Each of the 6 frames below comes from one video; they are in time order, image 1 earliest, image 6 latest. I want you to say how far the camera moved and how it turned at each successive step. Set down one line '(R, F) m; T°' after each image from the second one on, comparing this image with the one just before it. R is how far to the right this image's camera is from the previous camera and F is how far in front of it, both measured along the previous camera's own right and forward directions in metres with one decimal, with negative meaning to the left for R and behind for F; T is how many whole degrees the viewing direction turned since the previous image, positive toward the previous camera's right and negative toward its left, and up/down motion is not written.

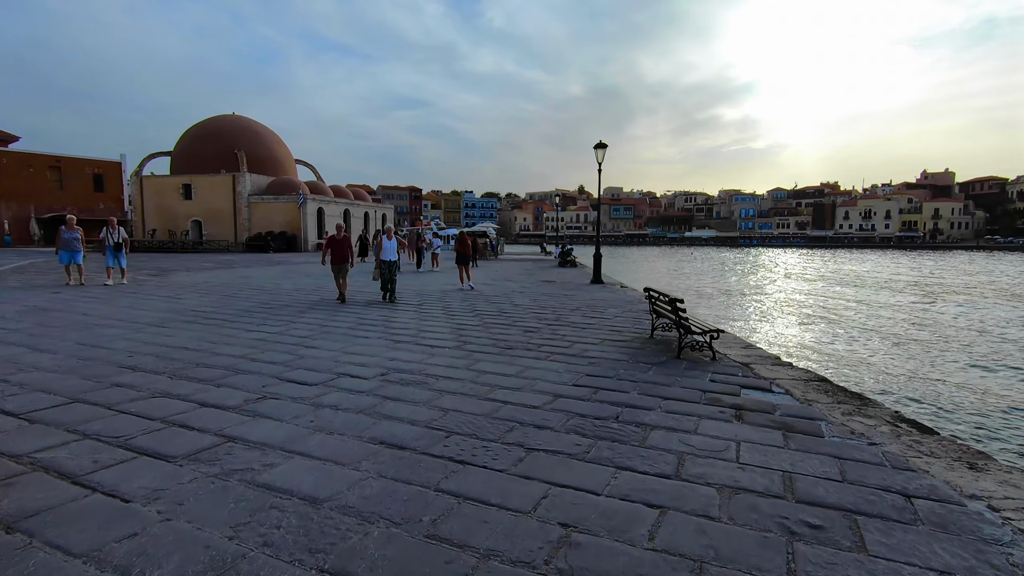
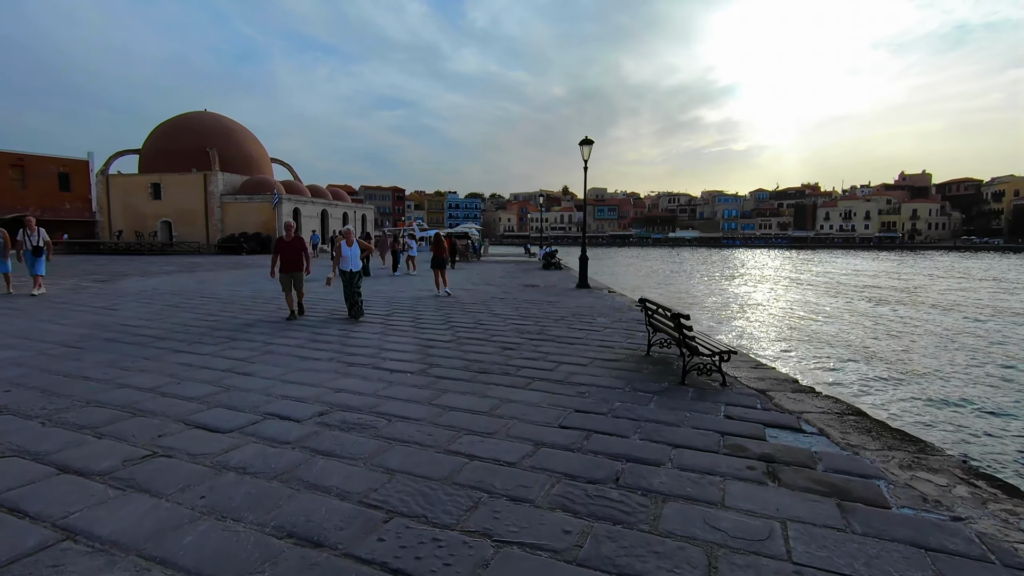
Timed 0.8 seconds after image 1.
(+0.1, +0.9) m; +2°
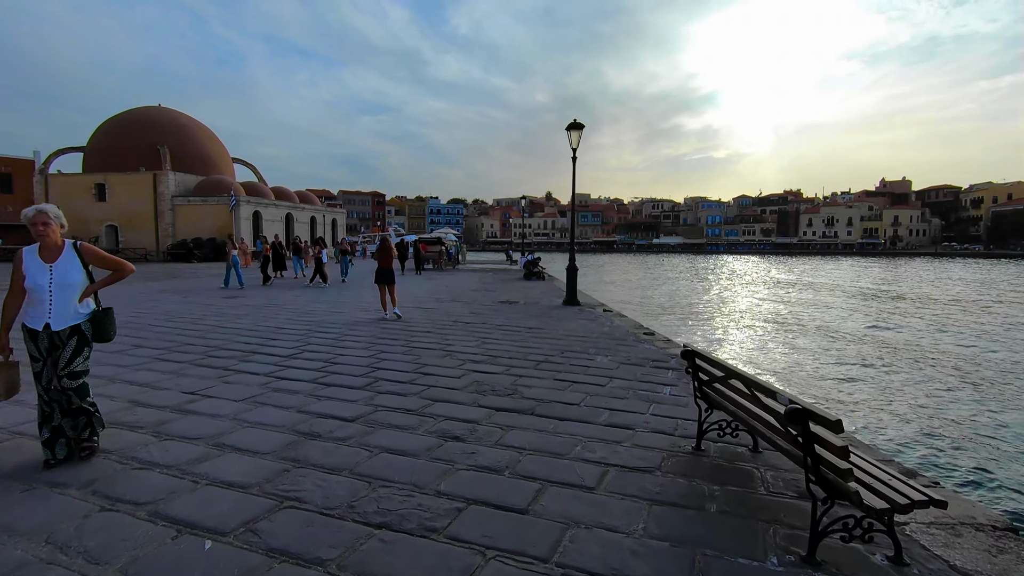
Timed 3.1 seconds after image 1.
(+0.2, +2.6) m; +2°
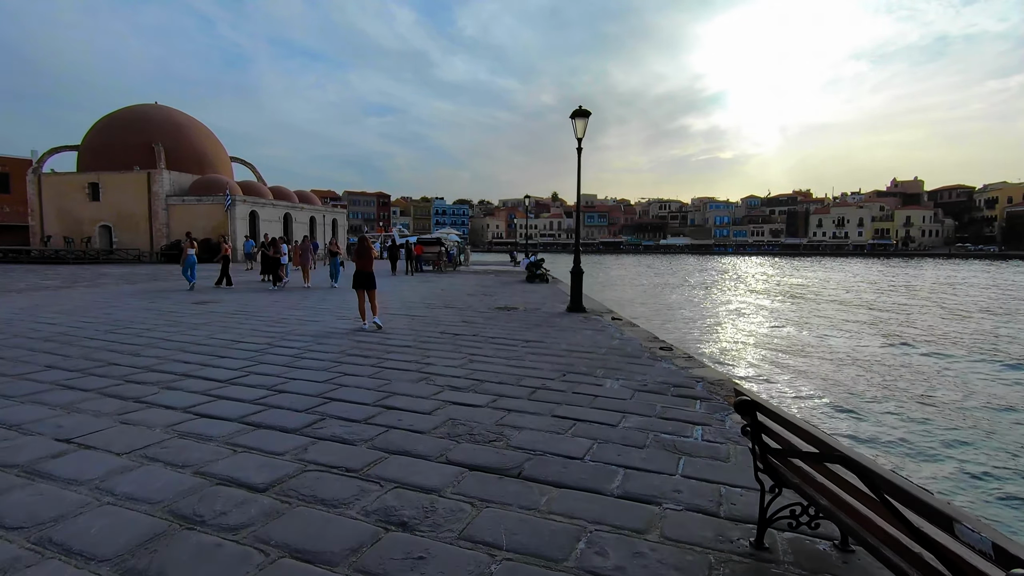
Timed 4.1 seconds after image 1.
(+0.2, +1.1) m; -1°
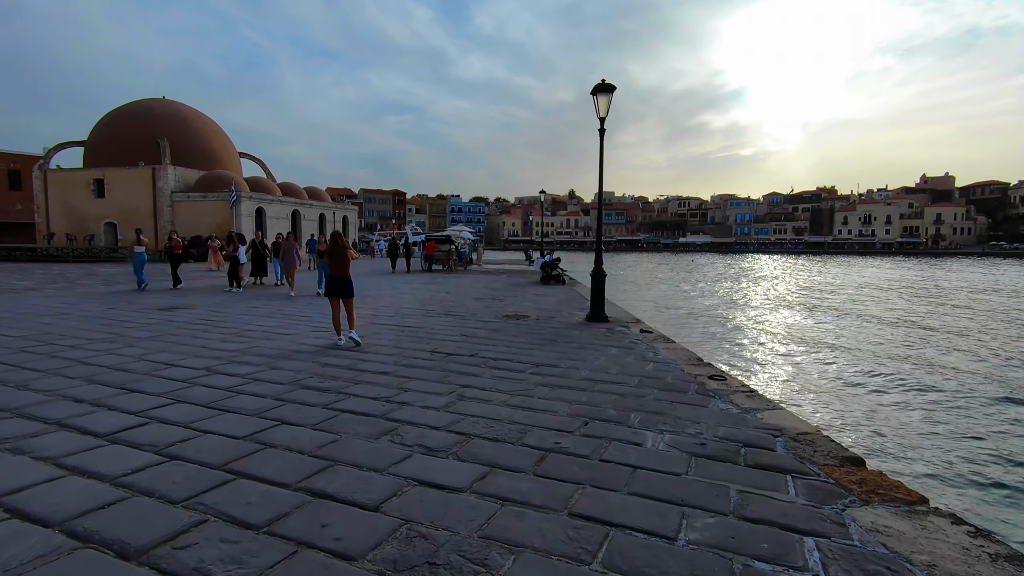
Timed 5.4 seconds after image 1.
(+0.1, +1.5) m; -2°
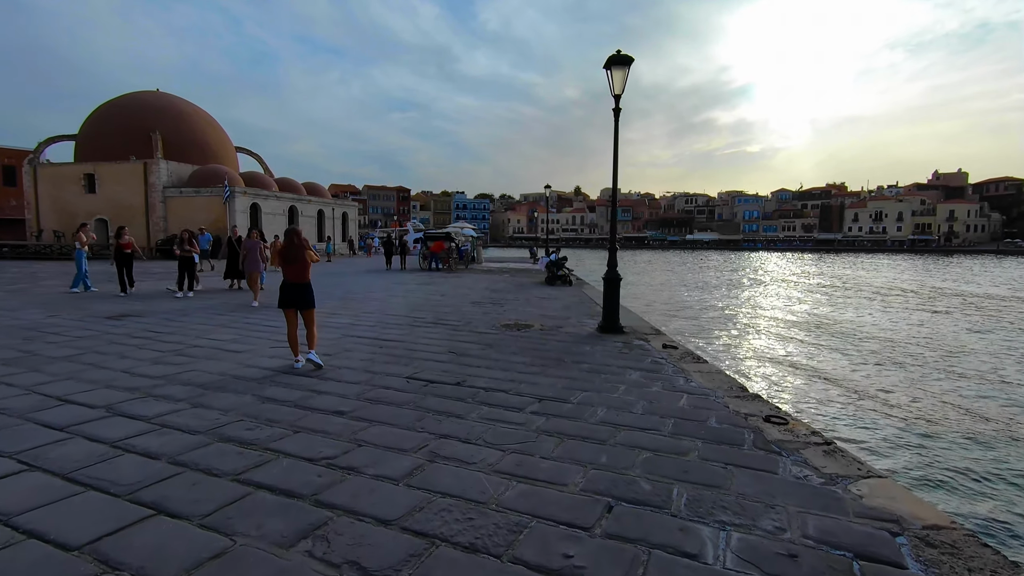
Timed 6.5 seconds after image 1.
(+0.1, +1.2) m; -1°
